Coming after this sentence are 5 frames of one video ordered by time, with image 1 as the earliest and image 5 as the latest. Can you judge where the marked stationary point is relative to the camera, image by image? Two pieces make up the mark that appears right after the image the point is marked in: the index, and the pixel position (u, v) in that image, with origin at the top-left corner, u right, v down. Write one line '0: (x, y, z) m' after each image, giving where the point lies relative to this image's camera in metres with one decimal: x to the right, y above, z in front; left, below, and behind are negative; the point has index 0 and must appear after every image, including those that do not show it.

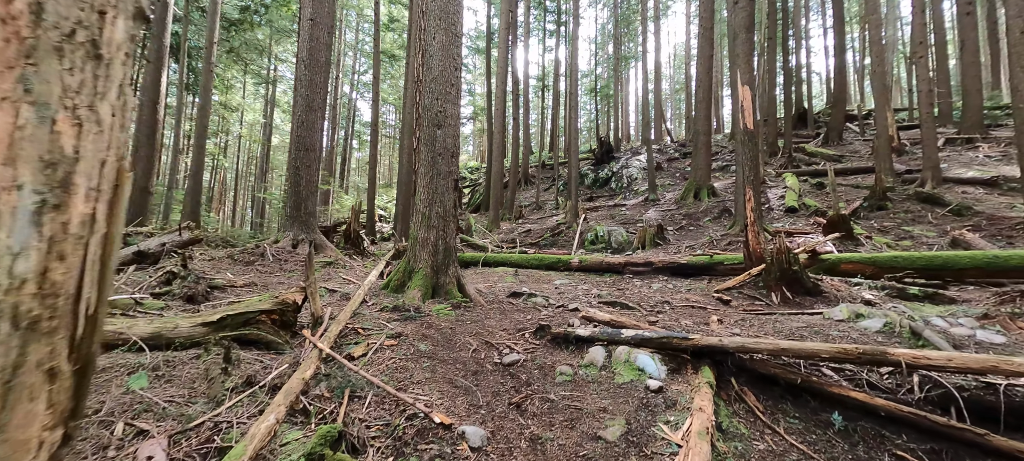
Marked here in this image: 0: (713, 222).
0: (+6.0, +0.3, +11.7) m
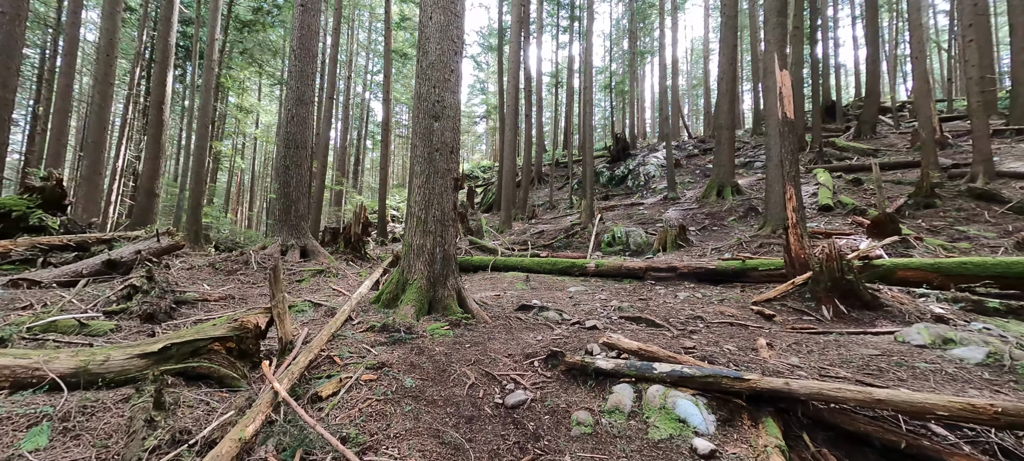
0: (+6.4, +0.2, +10.9) m
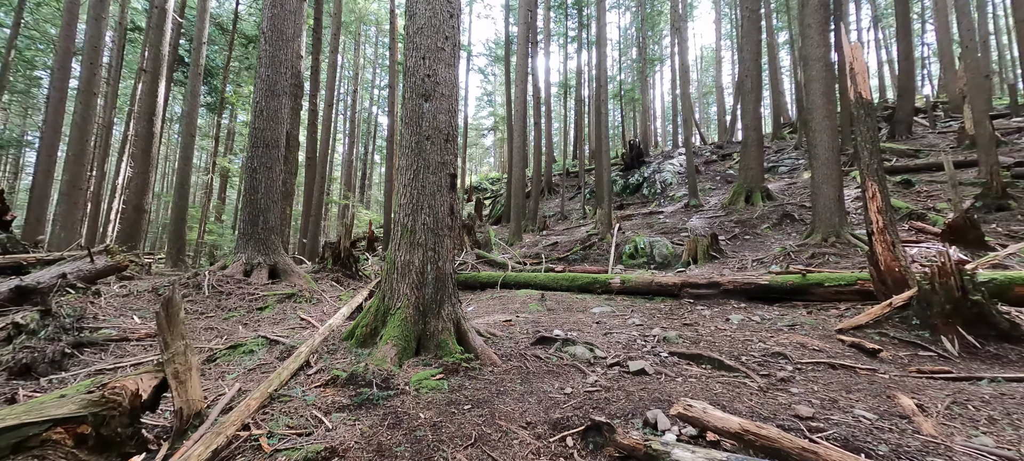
0: (+6.6, 0.0, +9.9) m
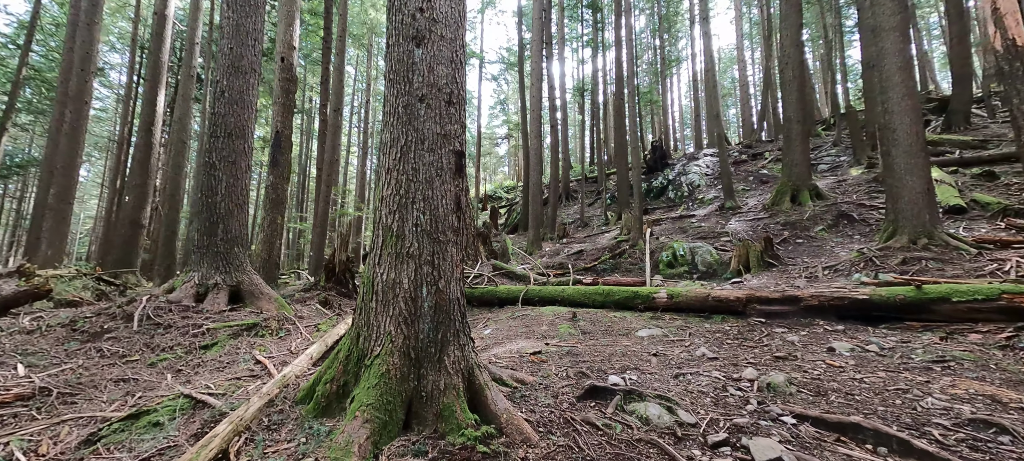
0: (+7.1, 0.0, +8.6) m
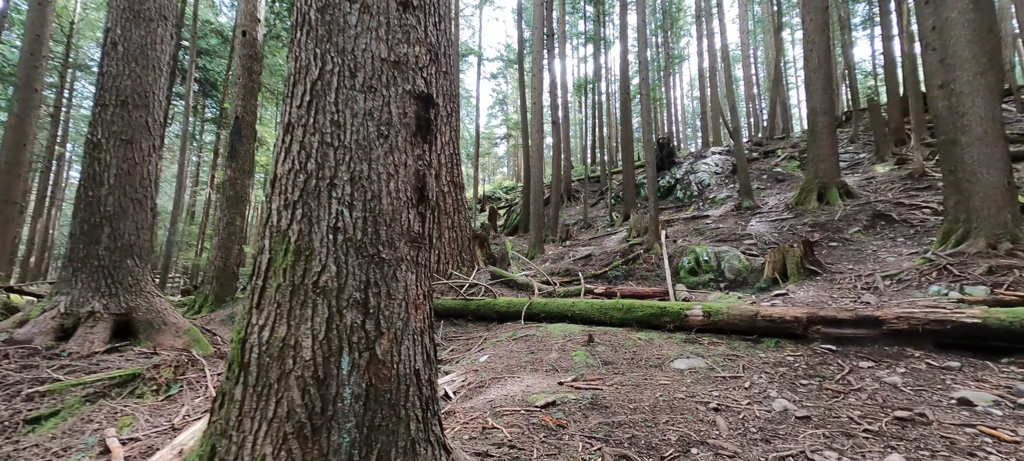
0: (+7.1, -0.1, +7.7) m
